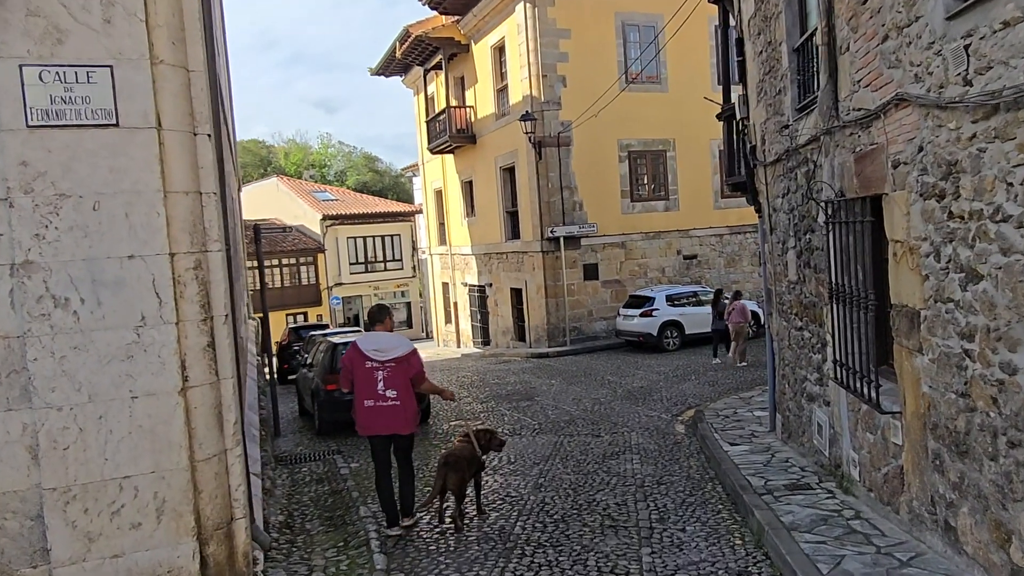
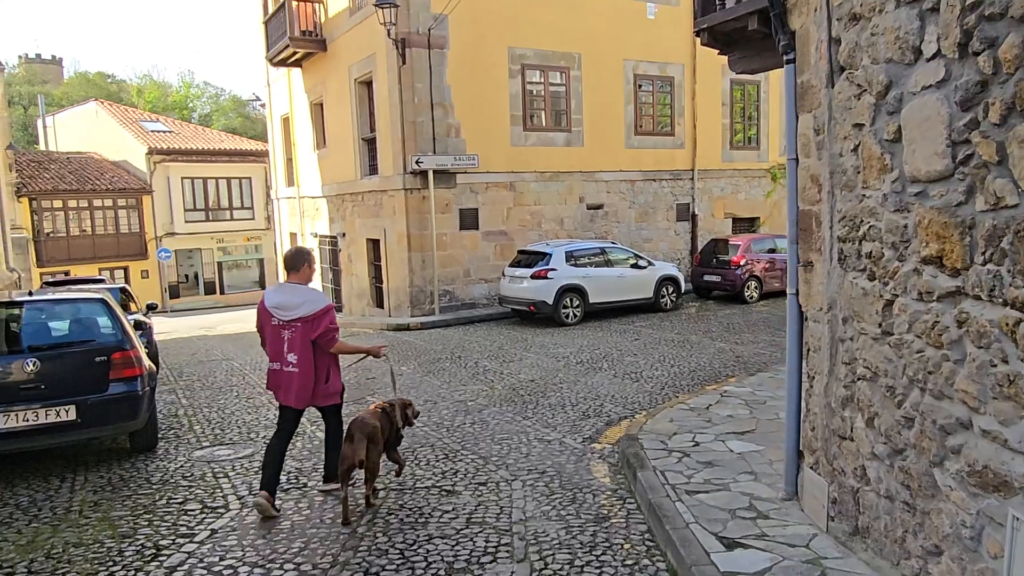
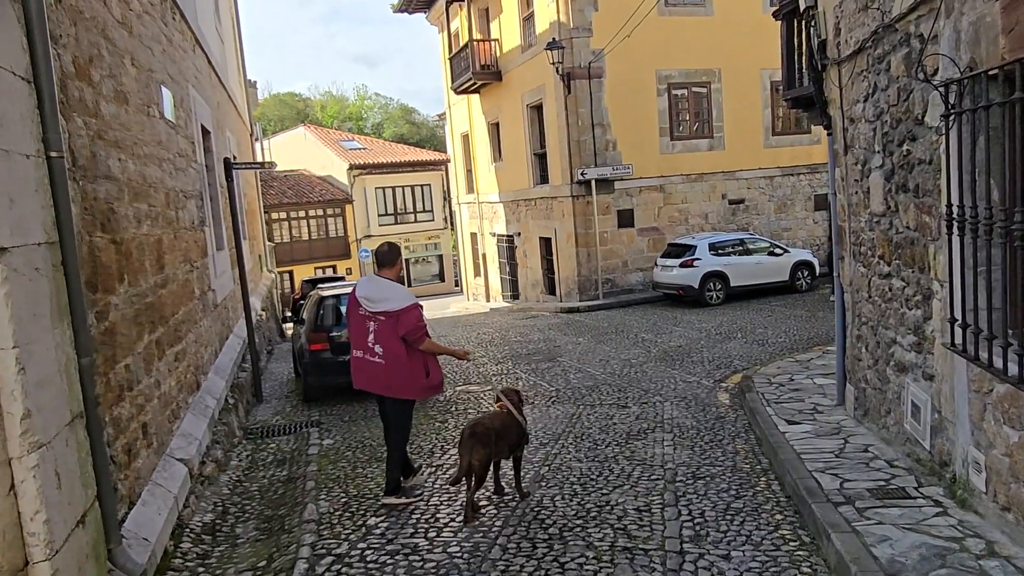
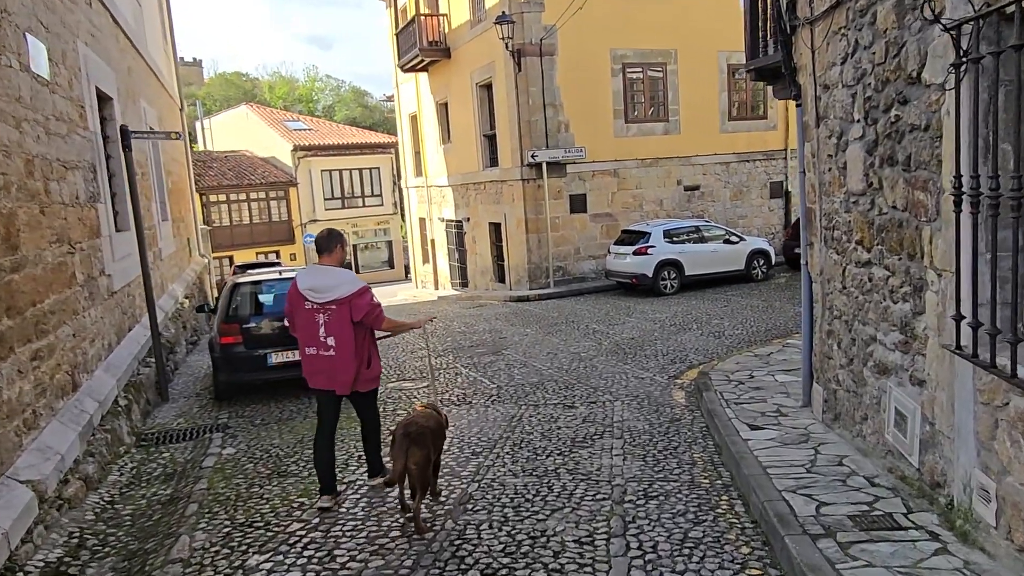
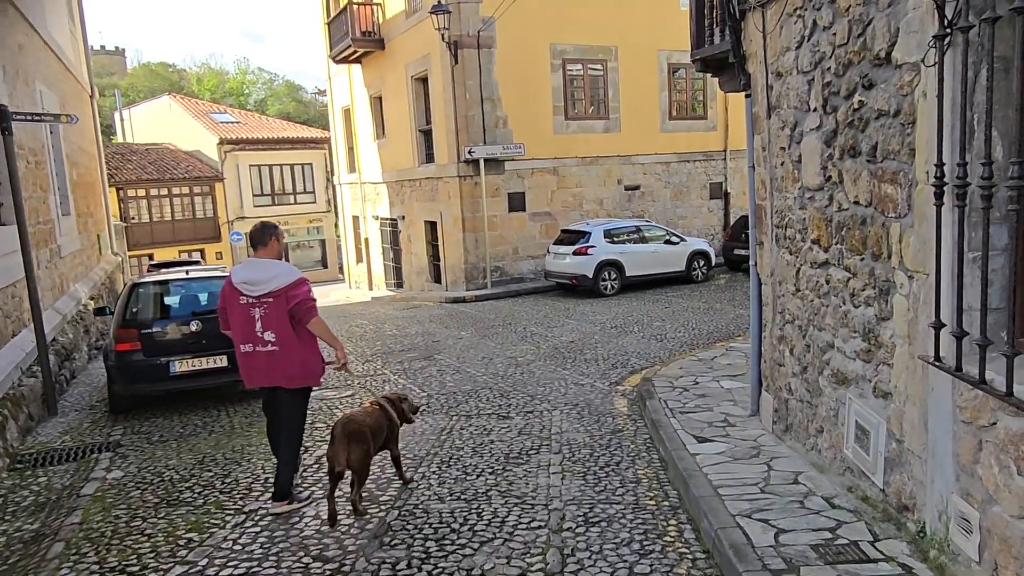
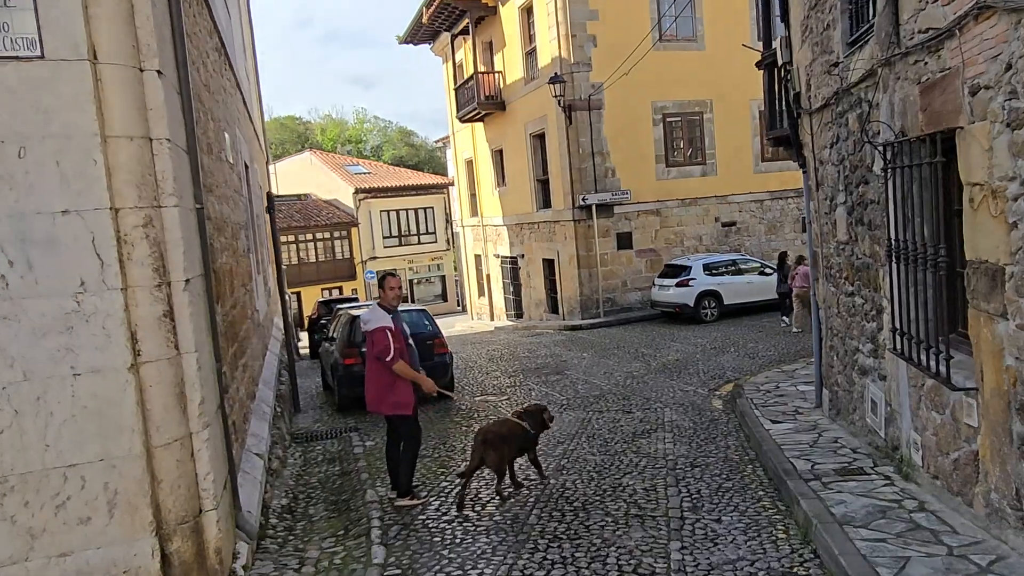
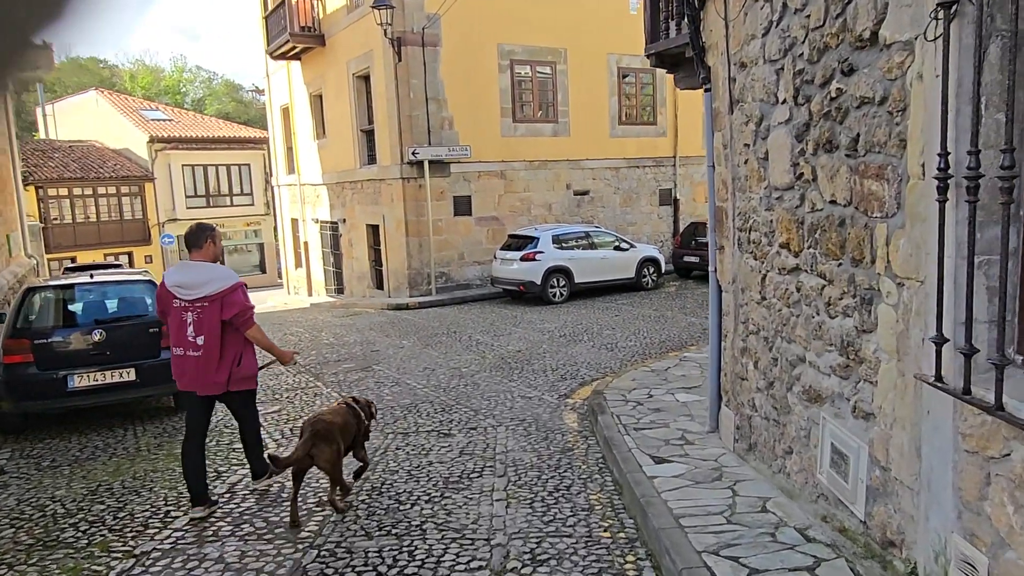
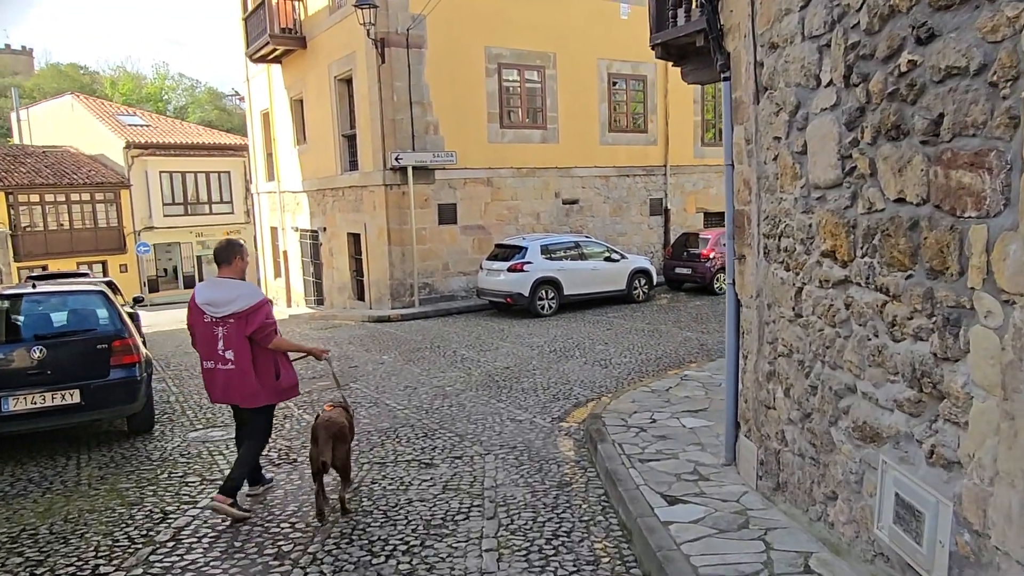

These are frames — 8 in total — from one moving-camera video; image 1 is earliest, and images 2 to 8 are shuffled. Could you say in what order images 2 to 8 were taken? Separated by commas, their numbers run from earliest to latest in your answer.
6, 3, 4, 5, 7, 8, 2
